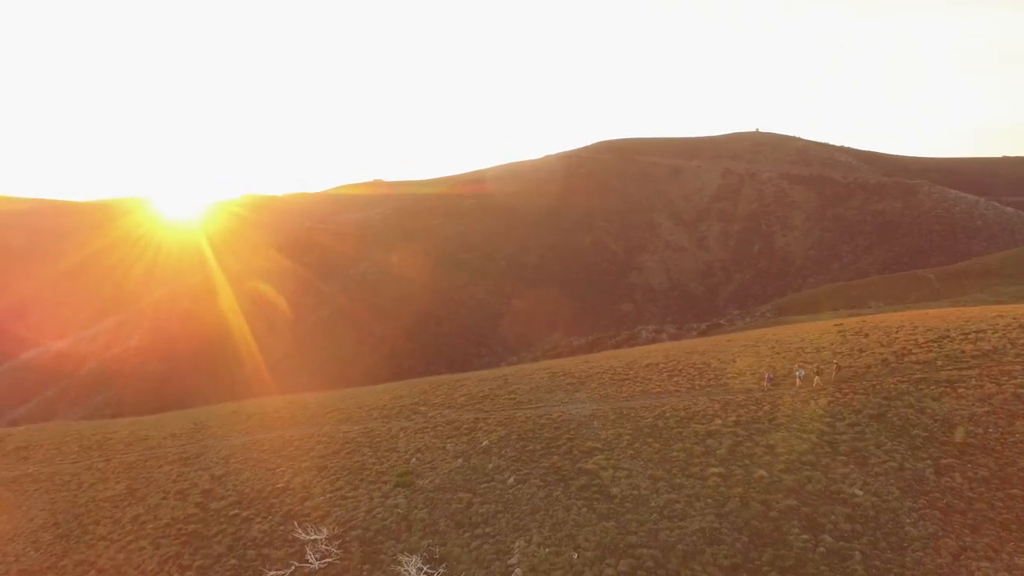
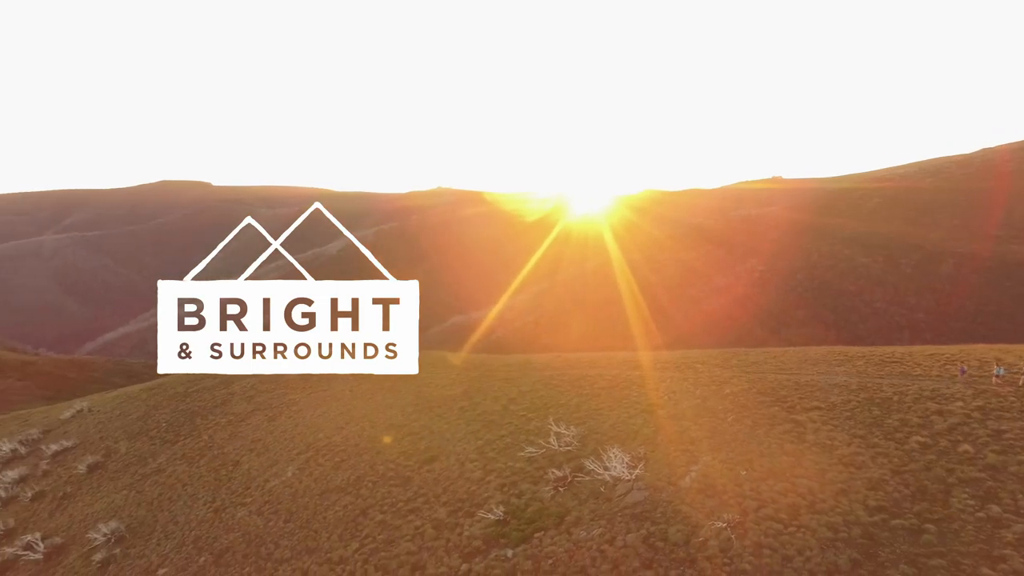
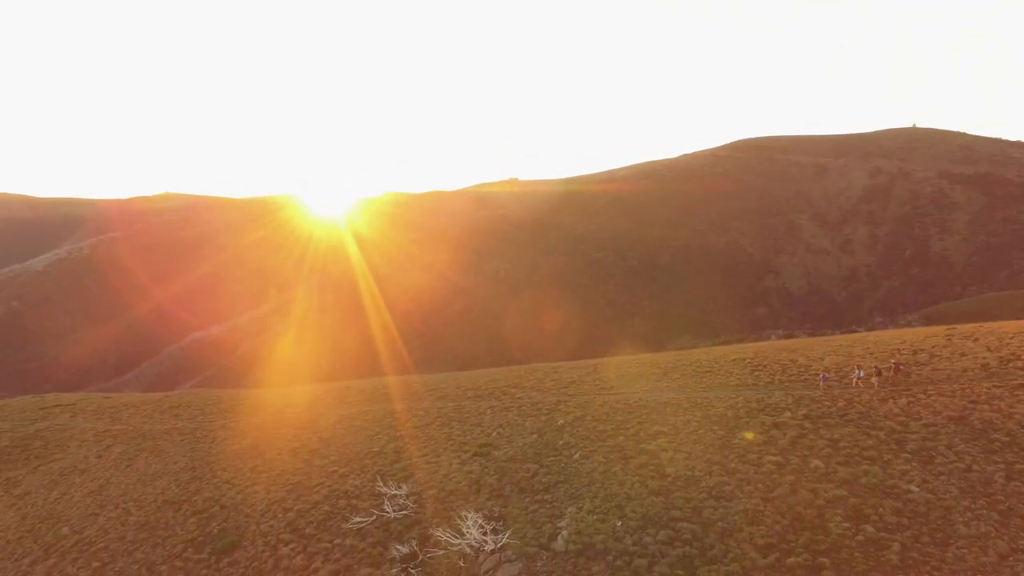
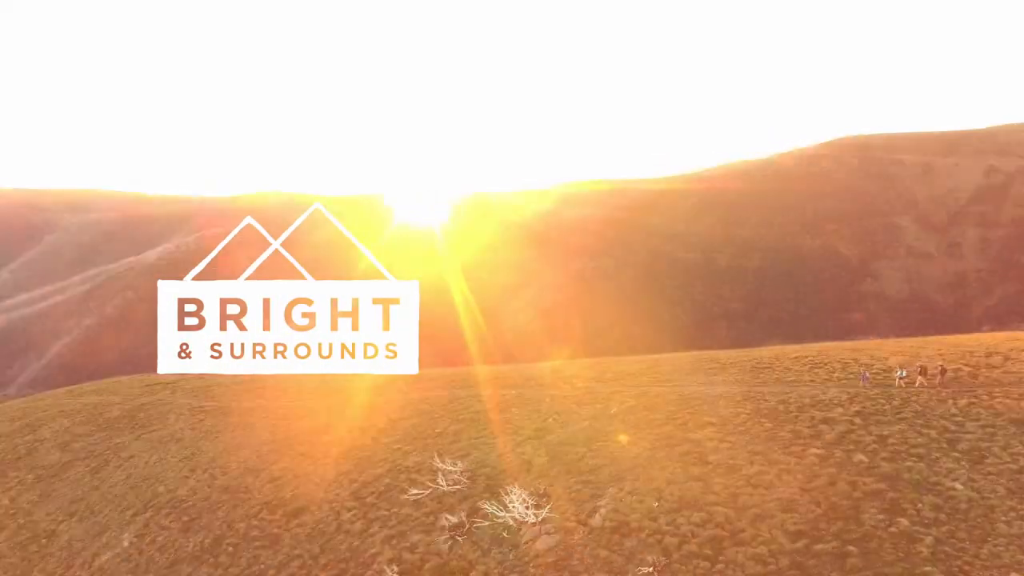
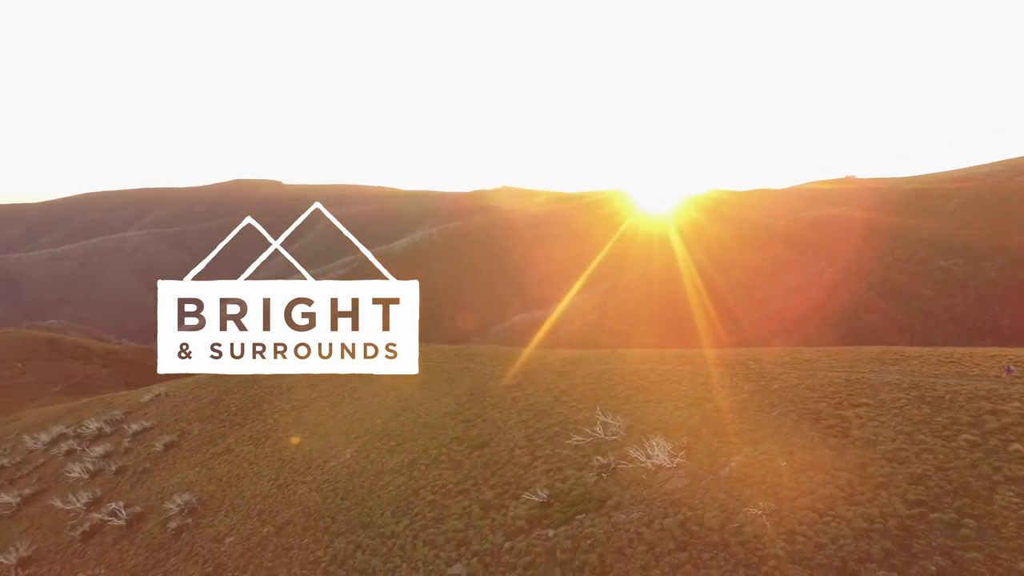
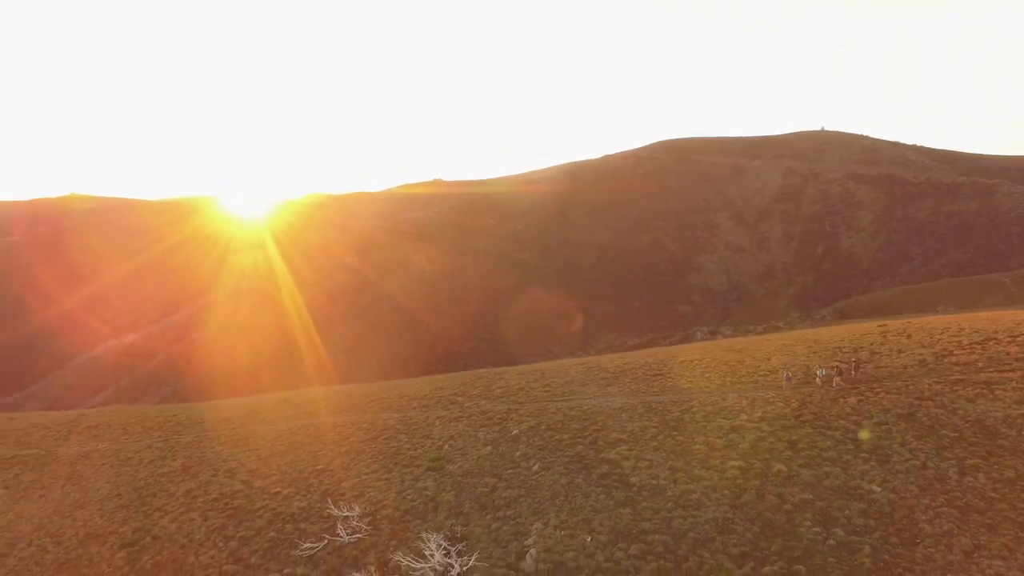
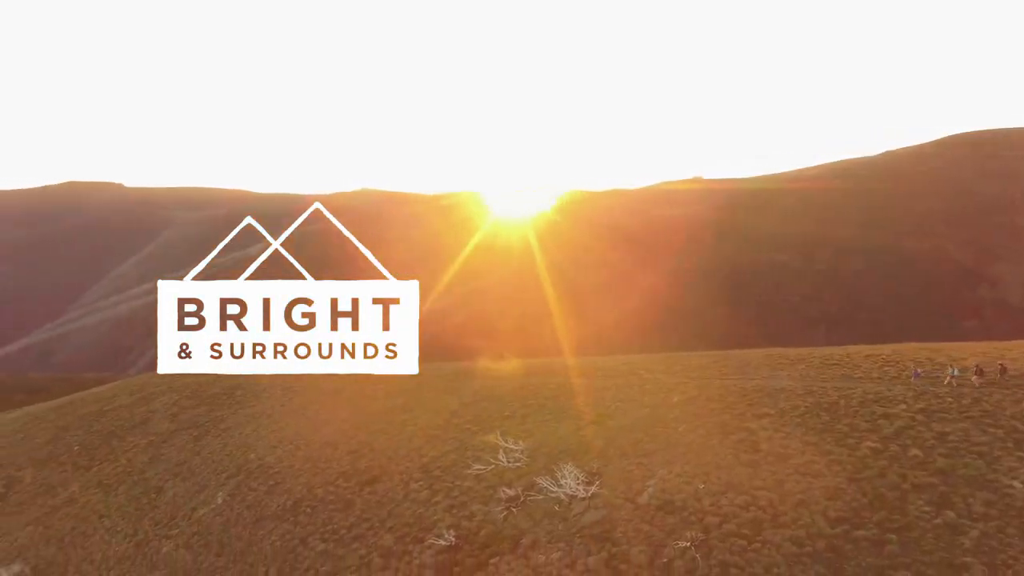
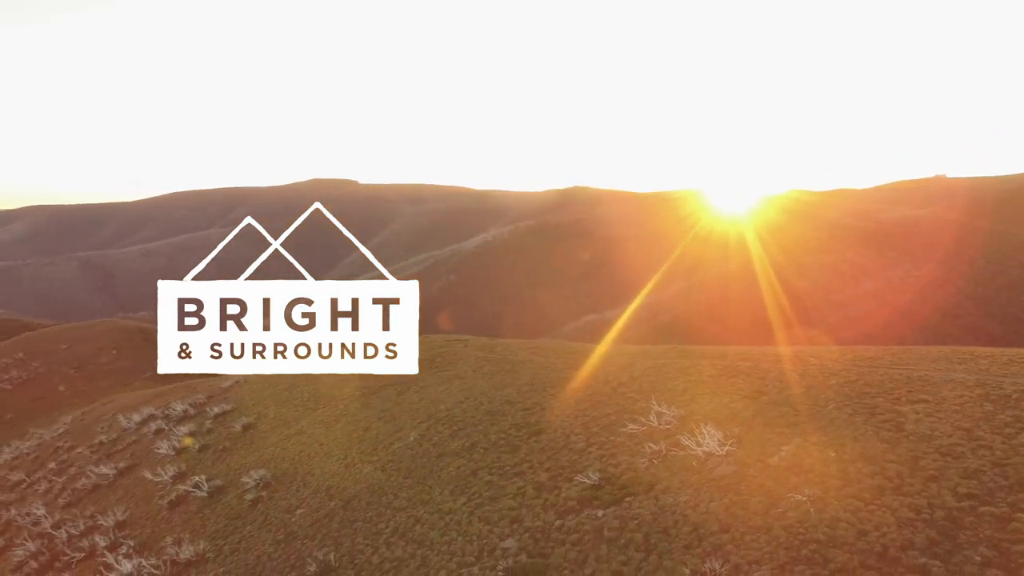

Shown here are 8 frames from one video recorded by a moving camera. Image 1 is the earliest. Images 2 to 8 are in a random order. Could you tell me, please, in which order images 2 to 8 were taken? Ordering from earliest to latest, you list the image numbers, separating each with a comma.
6, 3, 4, 7, 2, 5, 8
